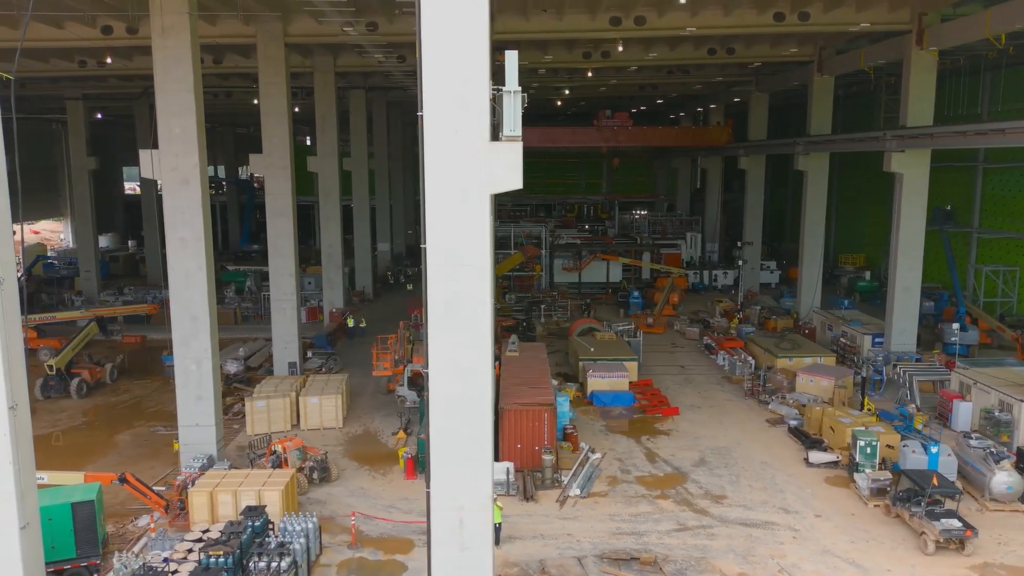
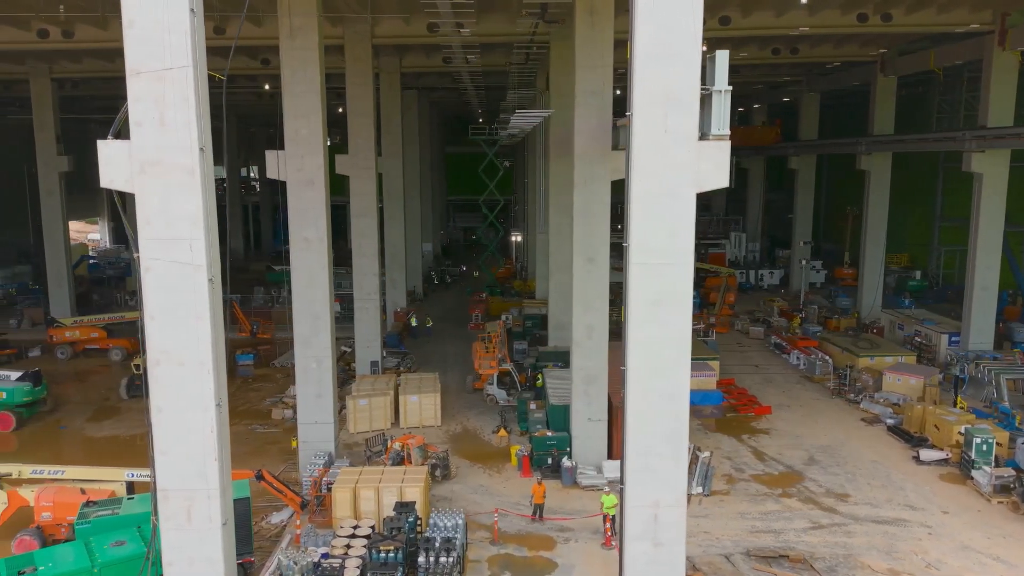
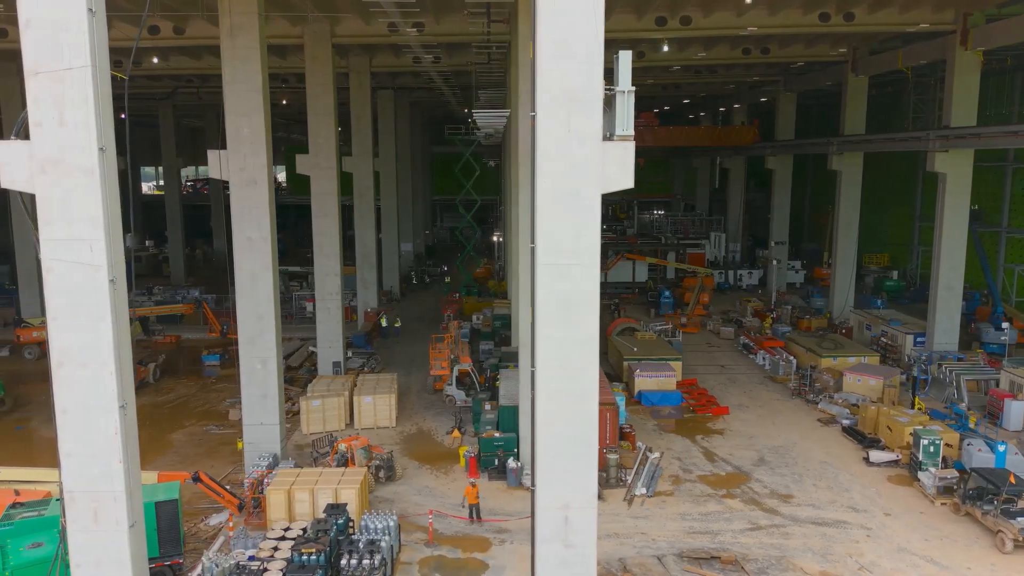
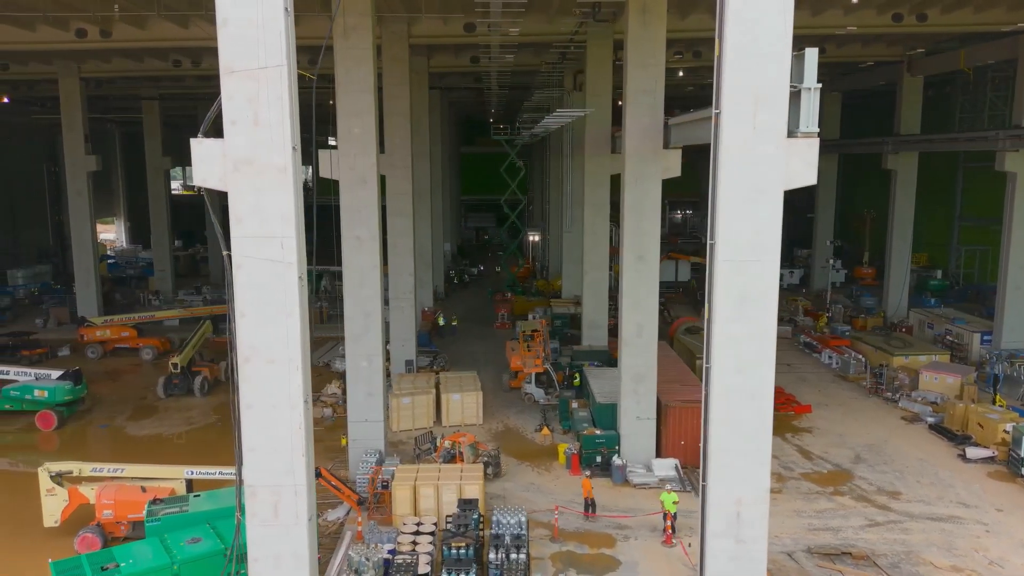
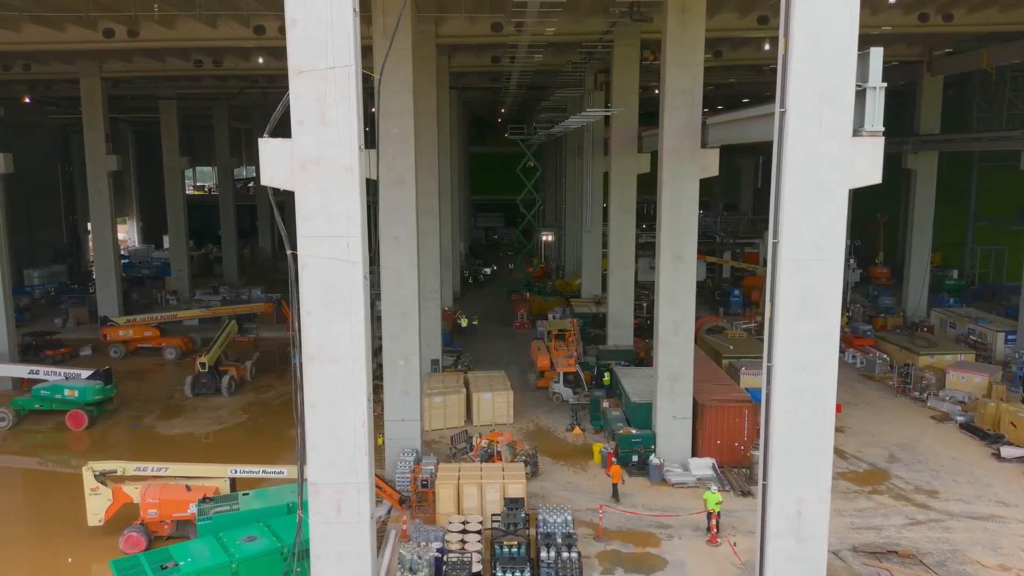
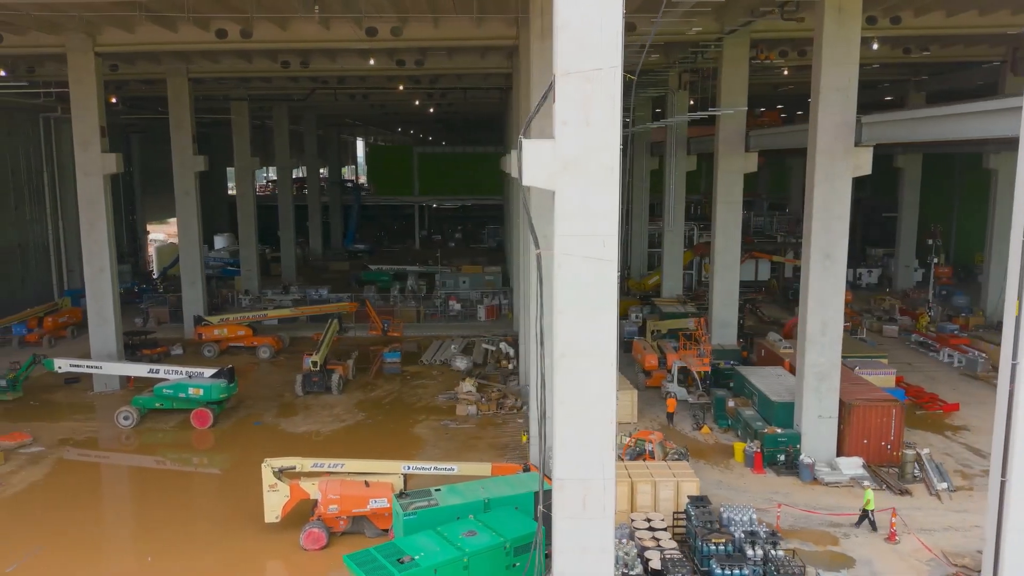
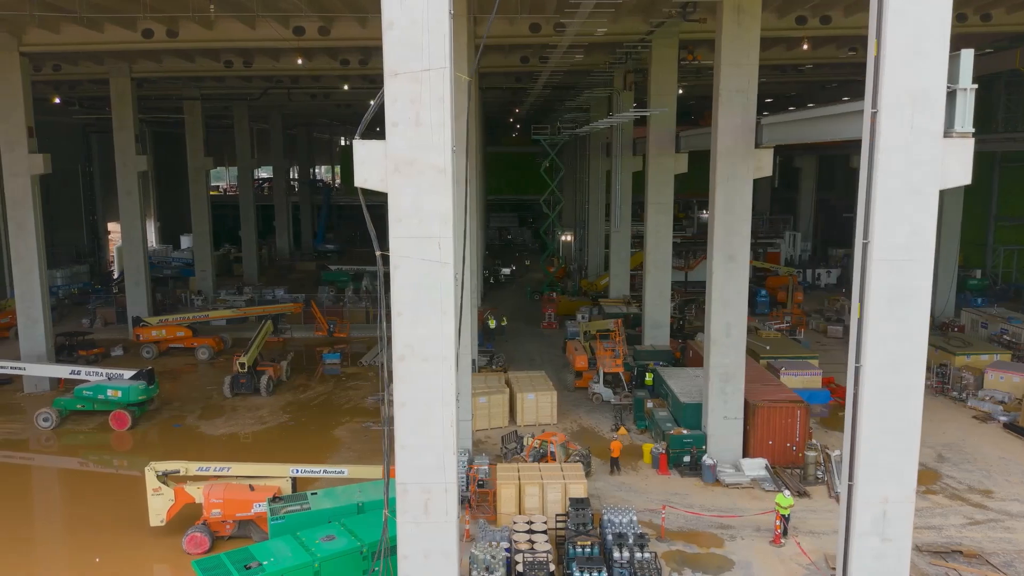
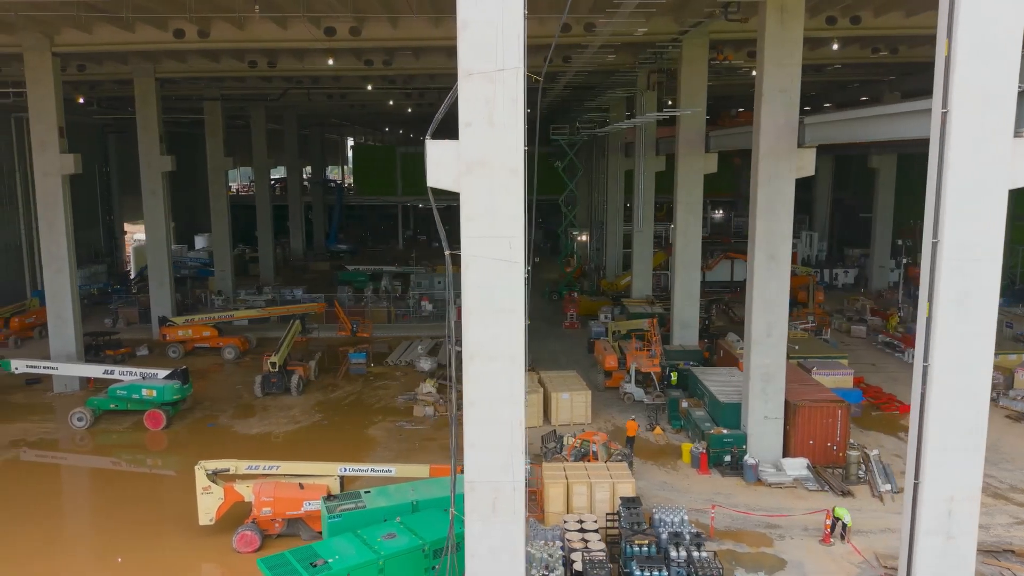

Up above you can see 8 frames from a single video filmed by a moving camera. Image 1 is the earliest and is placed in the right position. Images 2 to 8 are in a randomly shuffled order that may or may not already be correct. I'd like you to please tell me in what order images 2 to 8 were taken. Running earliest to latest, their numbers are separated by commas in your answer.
3, 2, 4, 5, 7, 8, 6
